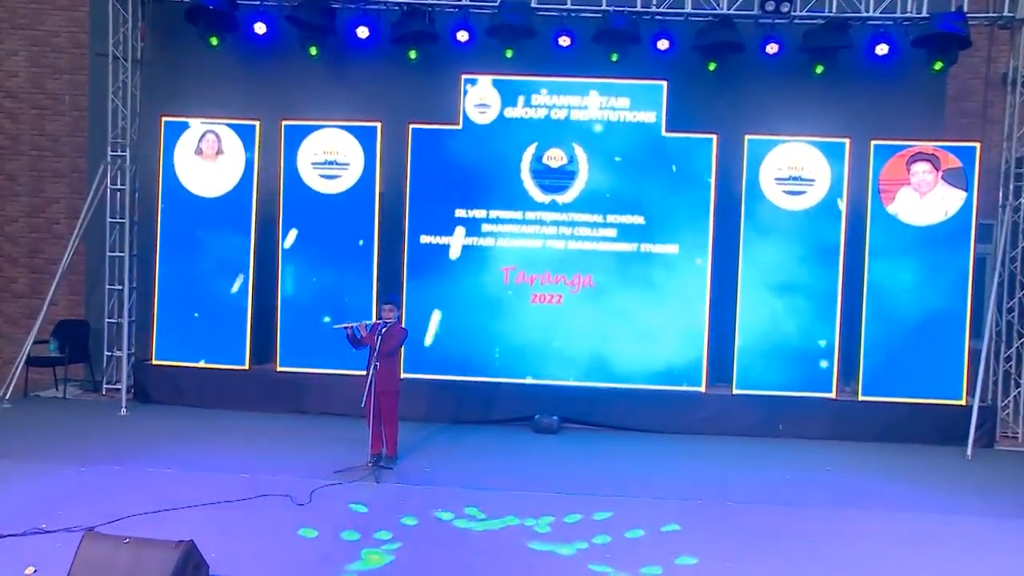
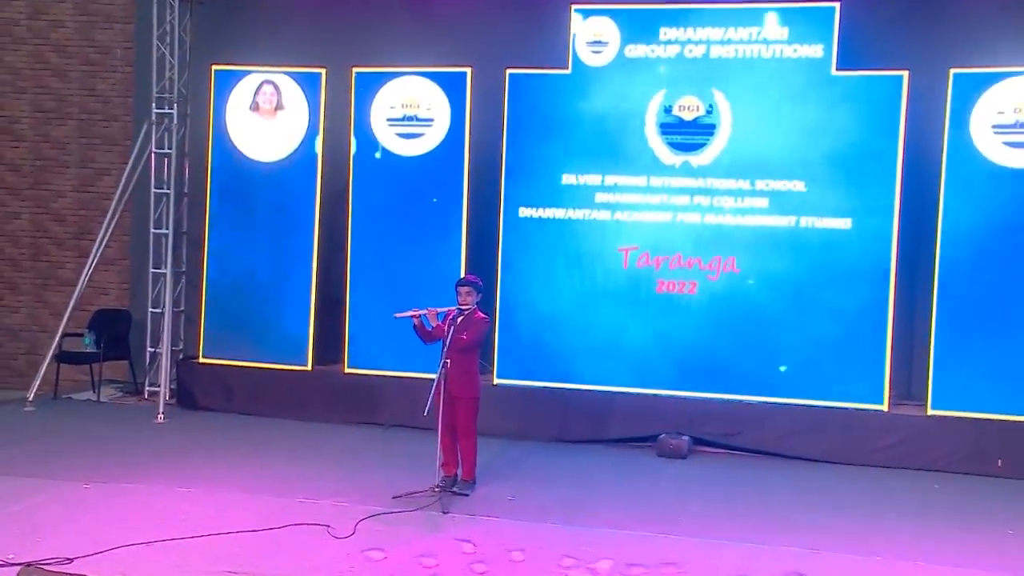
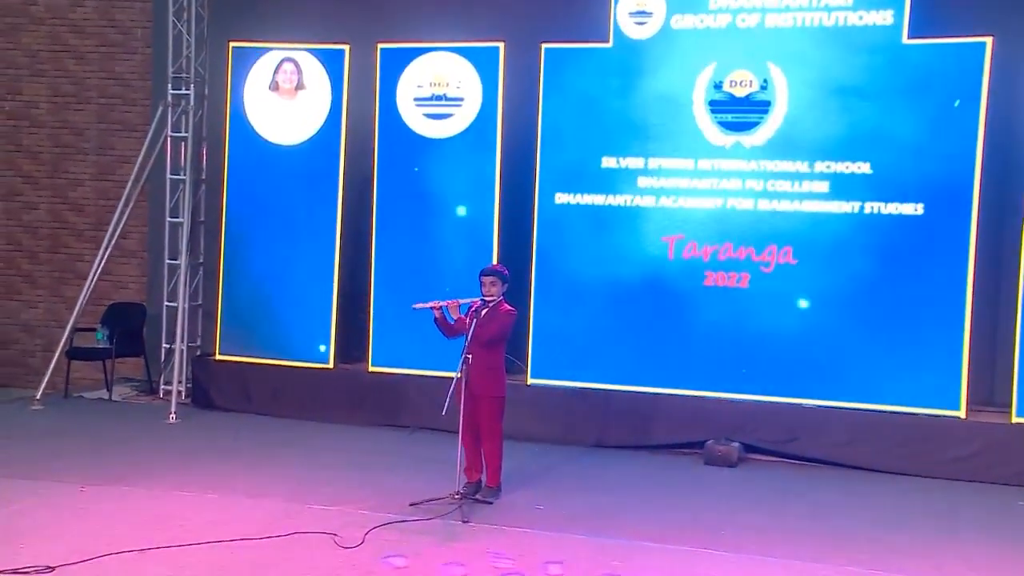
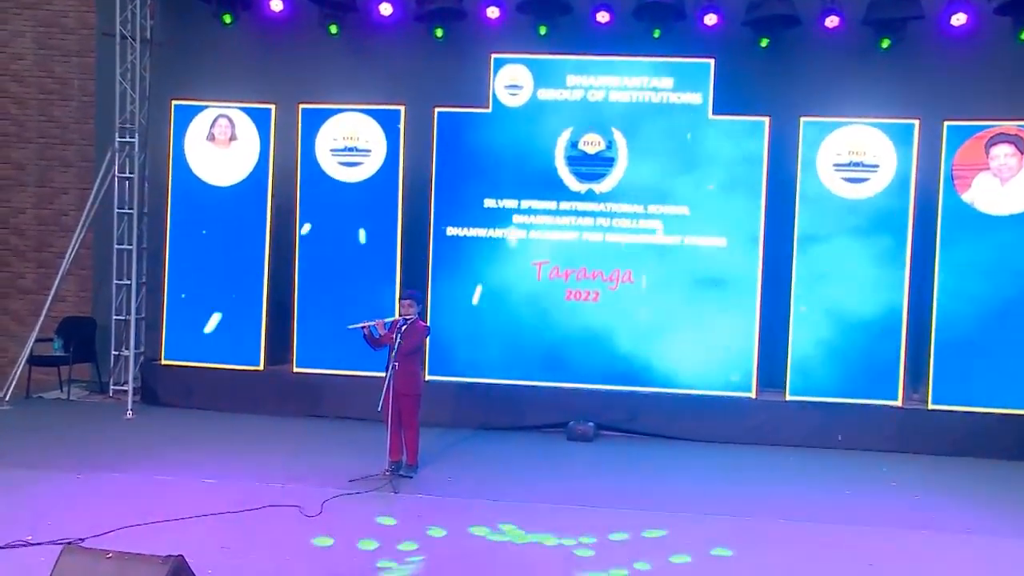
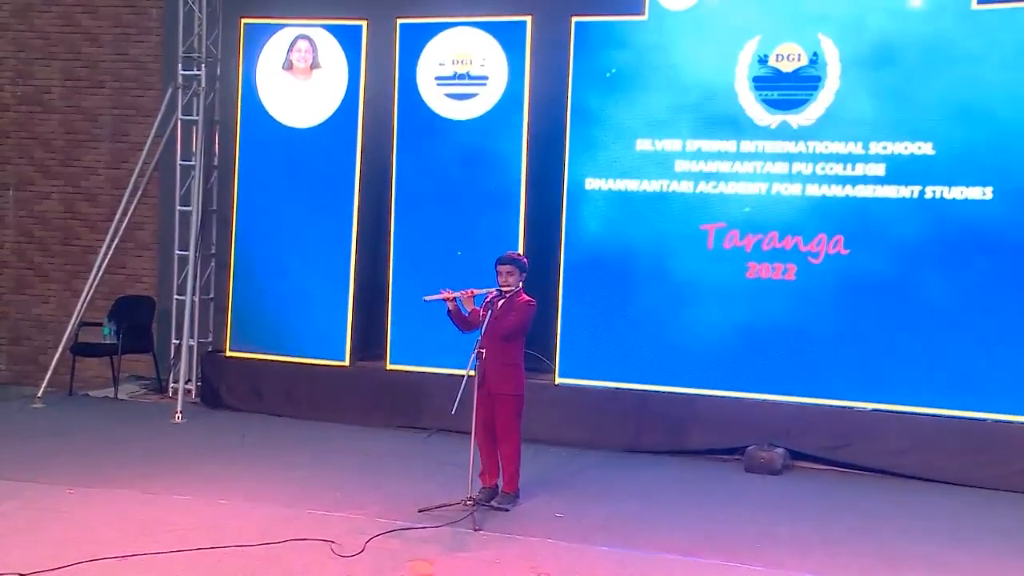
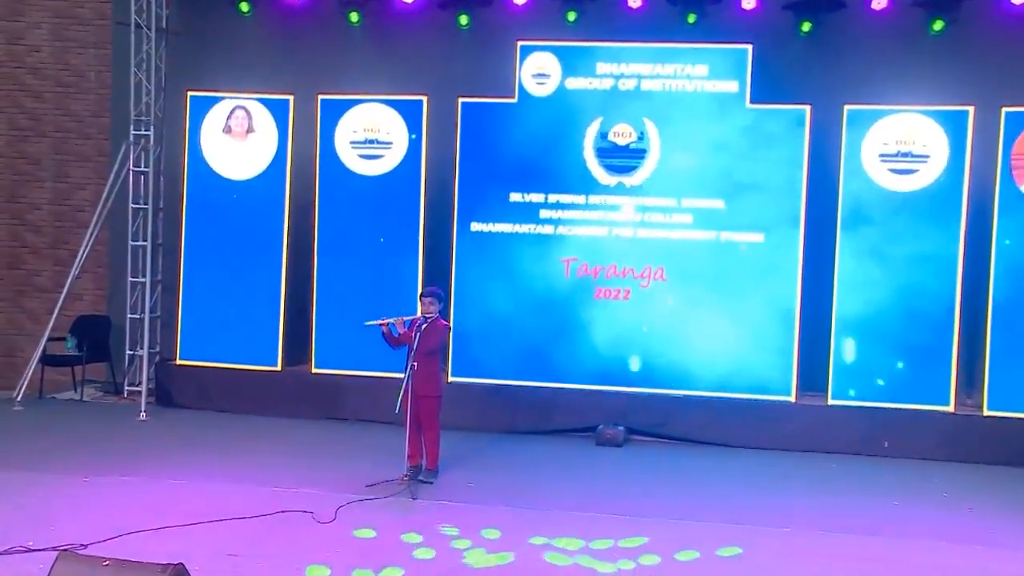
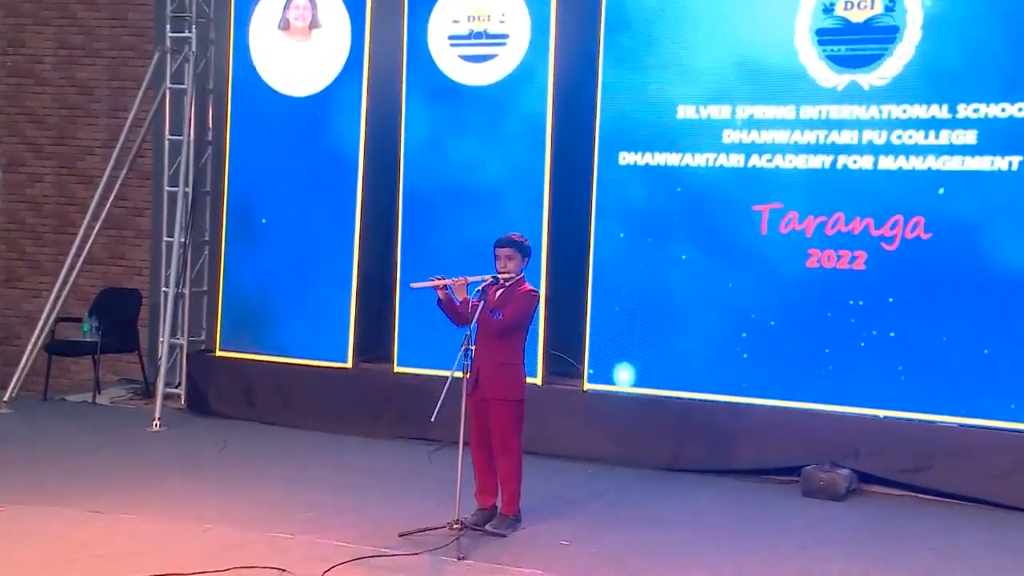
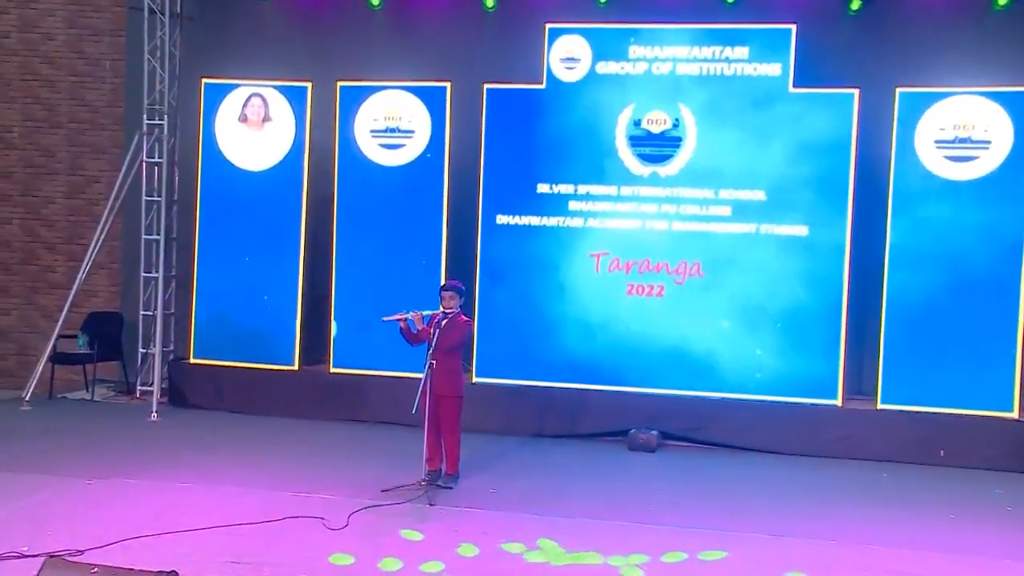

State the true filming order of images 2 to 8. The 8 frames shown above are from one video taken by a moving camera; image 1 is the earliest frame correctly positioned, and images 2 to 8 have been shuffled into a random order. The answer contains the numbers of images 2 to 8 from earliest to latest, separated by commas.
4, 6, 8, 2, 3, 5, 7
